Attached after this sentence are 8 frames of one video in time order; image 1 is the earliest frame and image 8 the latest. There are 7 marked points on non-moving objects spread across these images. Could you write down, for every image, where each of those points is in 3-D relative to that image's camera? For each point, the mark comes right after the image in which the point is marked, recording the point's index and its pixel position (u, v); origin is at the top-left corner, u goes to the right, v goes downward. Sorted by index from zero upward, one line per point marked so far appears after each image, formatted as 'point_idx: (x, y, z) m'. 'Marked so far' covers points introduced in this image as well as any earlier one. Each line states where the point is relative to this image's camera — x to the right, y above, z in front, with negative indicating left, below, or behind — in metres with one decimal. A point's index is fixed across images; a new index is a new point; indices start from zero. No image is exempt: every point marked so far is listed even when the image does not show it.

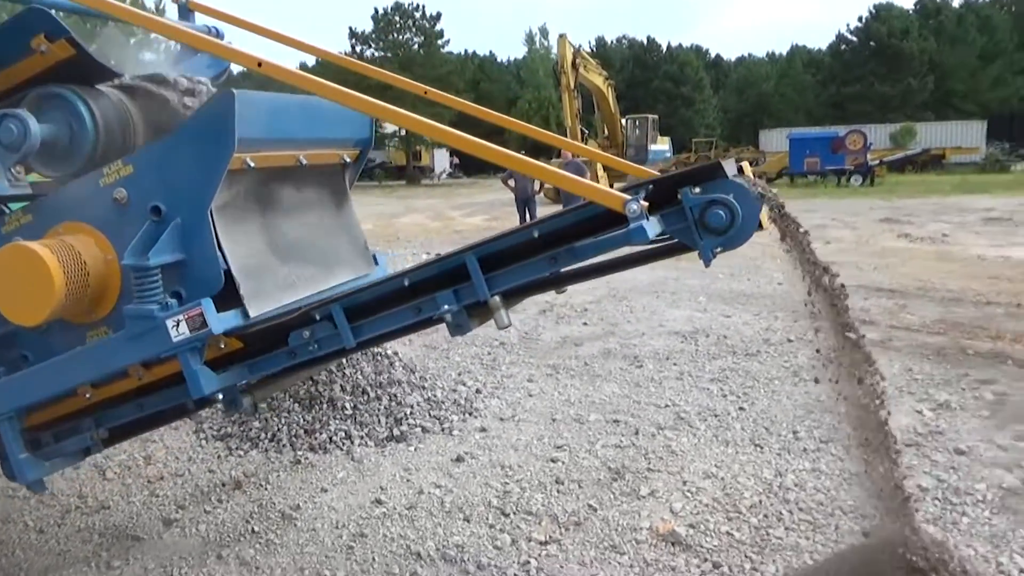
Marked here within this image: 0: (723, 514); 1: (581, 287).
0: (+0.8, -0.9, +3.4) m
1: (+0.8, 0.0, +10.3) m
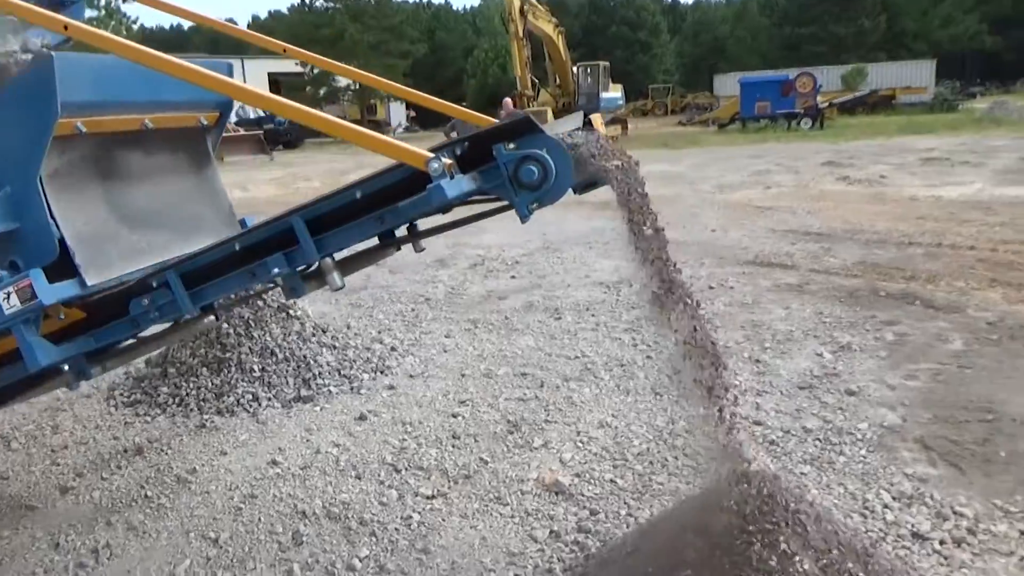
0: (+0.4, -0.7, +3.5) m
1: (+0.1, +0.6, +10.3) m
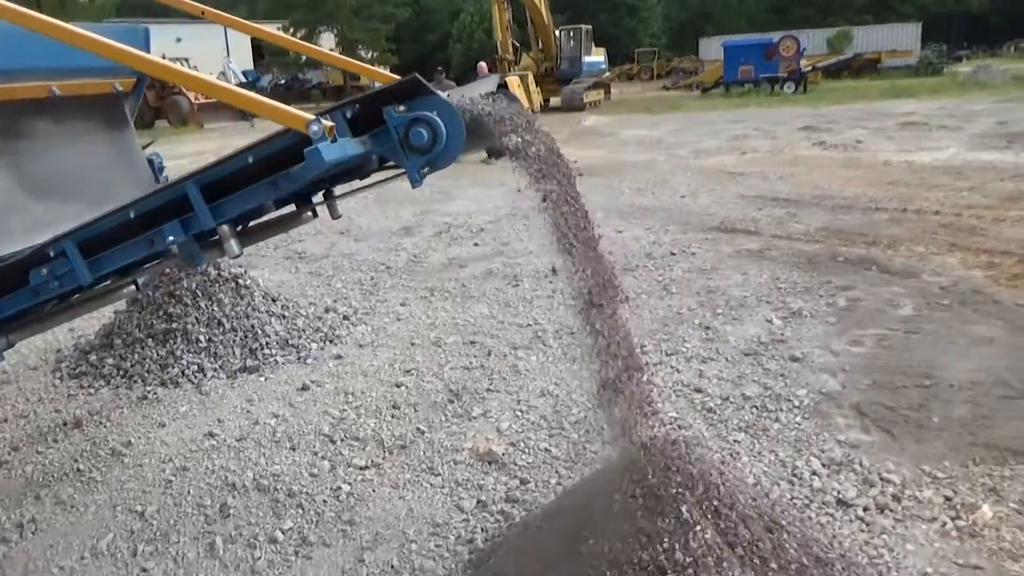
0: (+0.1, -0.6, +3.5) m
1: (-0.3, +1.0, +10.2) m
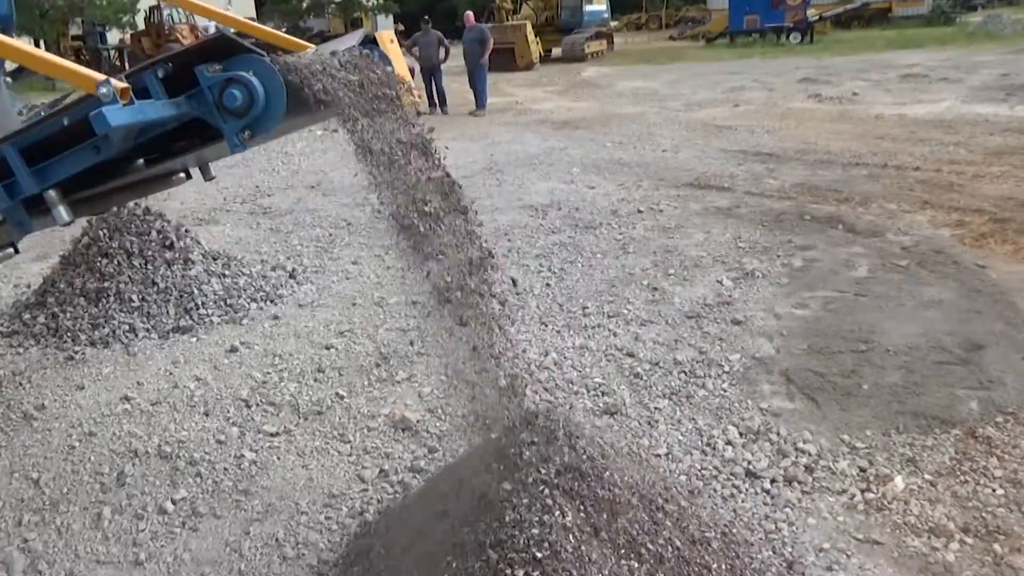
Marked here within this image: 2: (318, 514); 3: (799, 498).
0: (-0.2, -0.4, +3.4) m
1: (-0.5, +1.5, +10.1) m
2: (-0.6, -0.7, +2.6) m
3: (+0.8, -0.6, +2.6) m
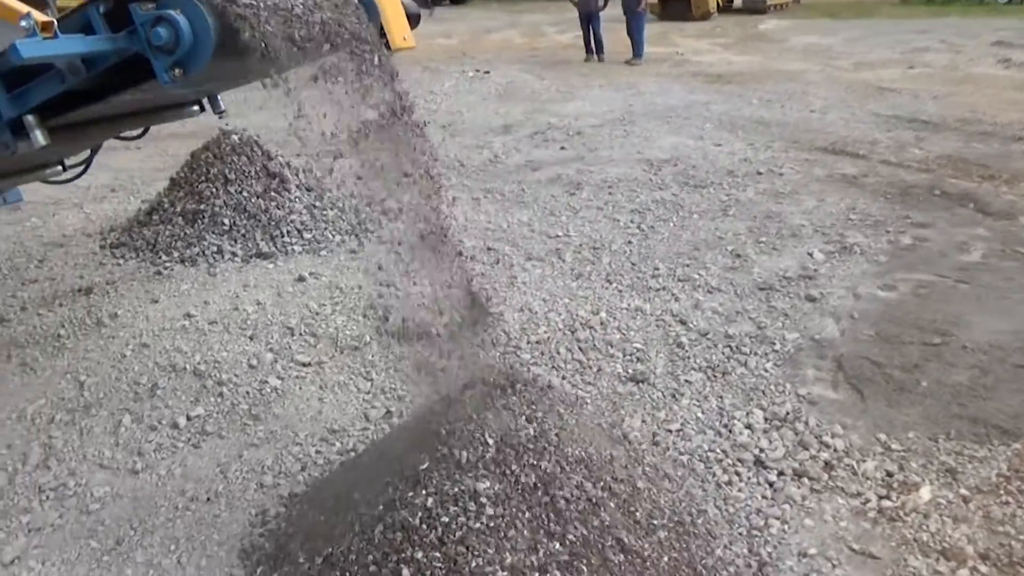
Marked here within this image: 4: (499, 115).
0: (-0.1, -0.2, +3.3) m
1: (+0.9, +2.0, +9.8) m
2: (-0.6, -0.5, +2.6) m
3: (+0.8, -0.6, +2.4) m
4: (-0.1, +1.9, +9.4) m
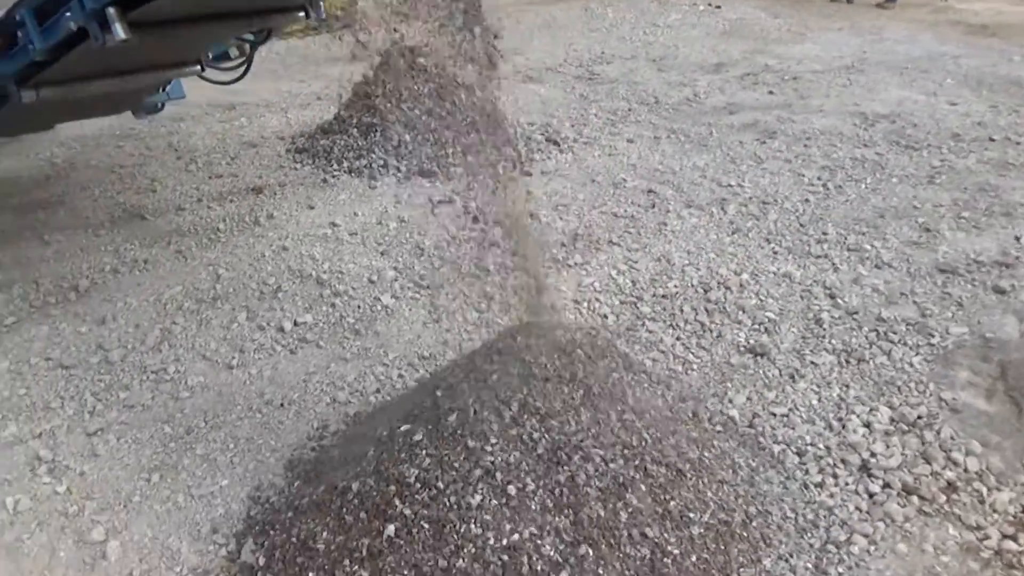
0: (+0.4, 0.0, +3.1) m
1: (+3.2, +2.4, +9.0) m
2: (-0.3, -0.2, +2.6) m
3: (+0.9, -0.5, +2.0) m
4: (+2.0, +2.4, +8.9) m
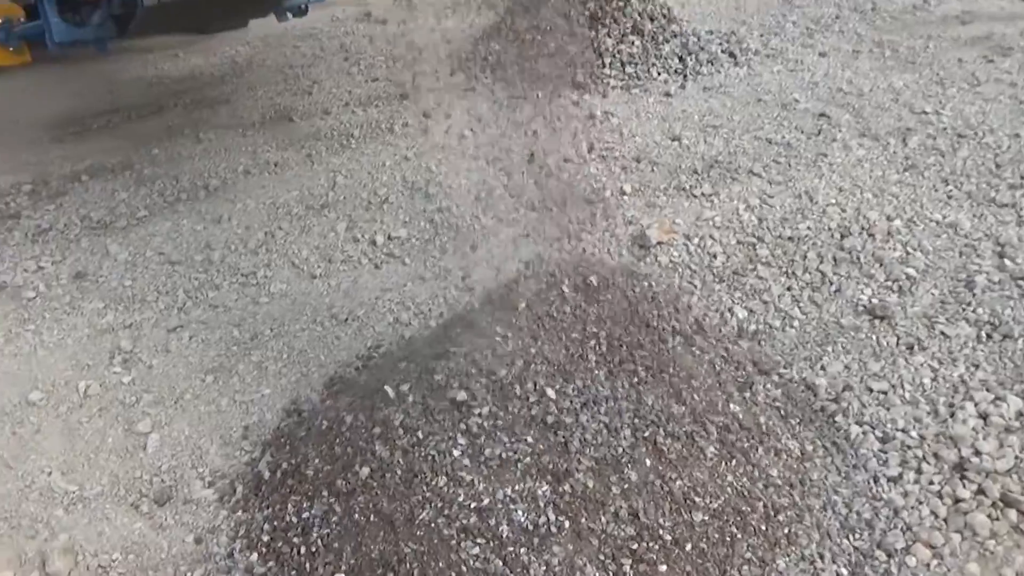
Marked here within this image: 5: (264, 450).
0: (+0.7, +0.2, +2.8) m
1: (+5.1, +2.9, +7.5) m
2: (-0.1, 0.0, +2.5) m
3: (+0.9, -0.5, +1.7) m
4: (+4.0, +3.0, +7.7) m
5: (-0.6, -0.4, +2.0) m
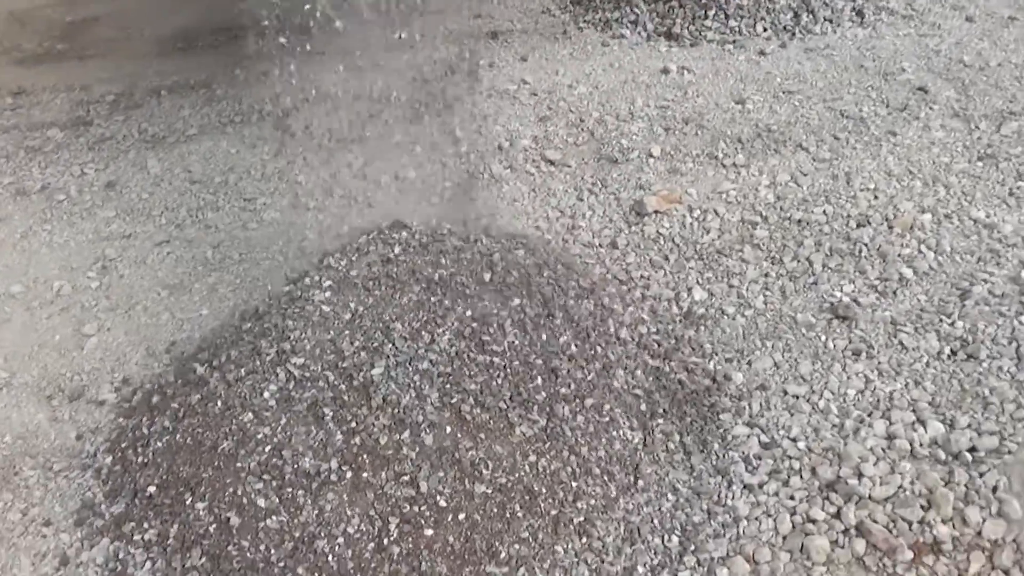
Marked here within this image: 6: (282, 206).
0: (+0.7, +0.2, +2.7) m
1: (+6.2, +2.6, +6.1) m
2: (-0.2, +0.1, +2.5) m
3: (+0.6, -0.5, +1.6) m
4: (+5.2, +2.8, +6.5) m
5: (-0.8, -0.2, +2.1) m
6: (-0.7, +0.3, +2.8) m
